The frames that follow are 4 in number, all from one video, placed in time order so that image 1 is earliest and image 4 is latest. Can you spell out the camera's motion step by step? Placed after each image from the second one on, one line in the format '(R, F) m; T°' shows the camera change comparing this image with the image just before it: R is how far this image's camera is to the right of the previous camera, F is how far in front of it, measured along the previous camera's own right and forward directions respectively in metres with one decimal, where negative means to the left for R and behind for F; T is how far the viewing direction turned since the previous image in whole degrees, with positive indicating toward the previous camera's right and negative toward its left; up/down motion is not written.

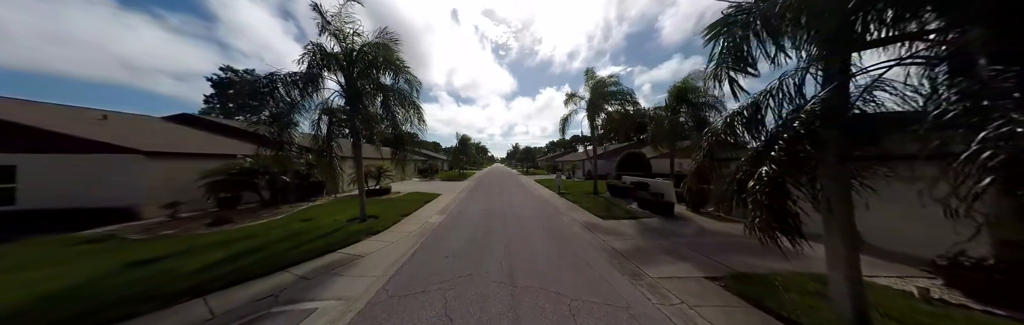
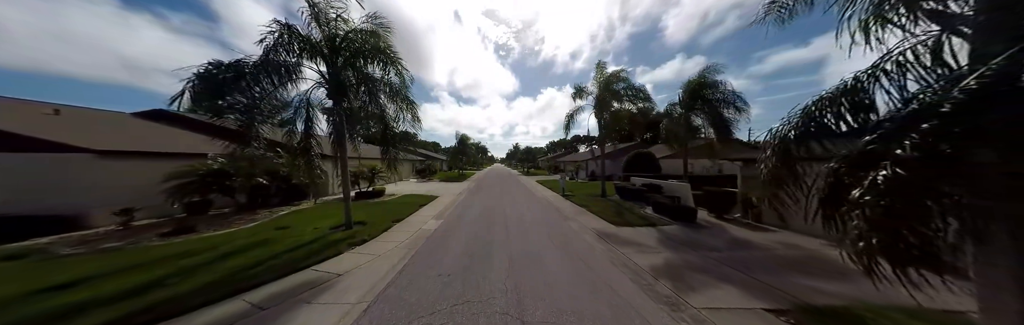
(-0.1, +0.9) m; 0°
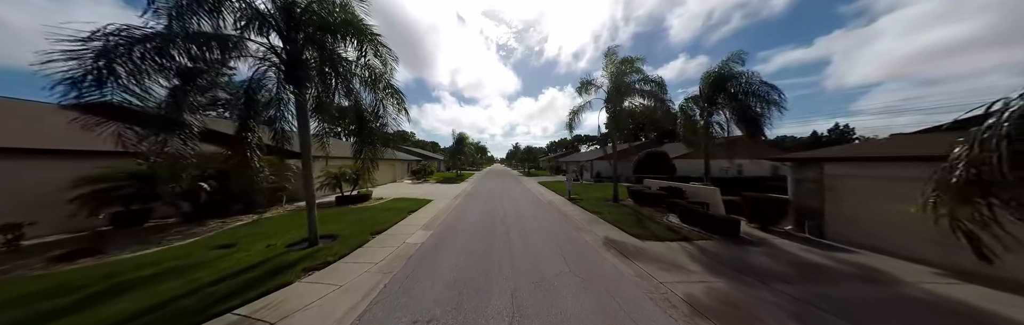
(-0.1, +1.3) m; 0°
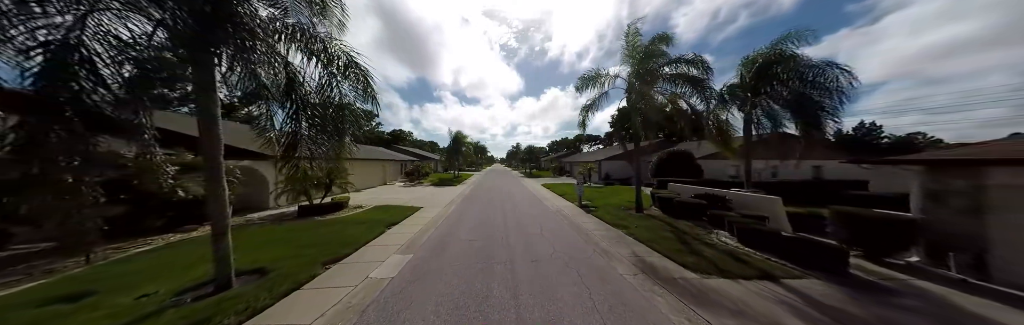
(-0.1, +1.8) m; 0°
